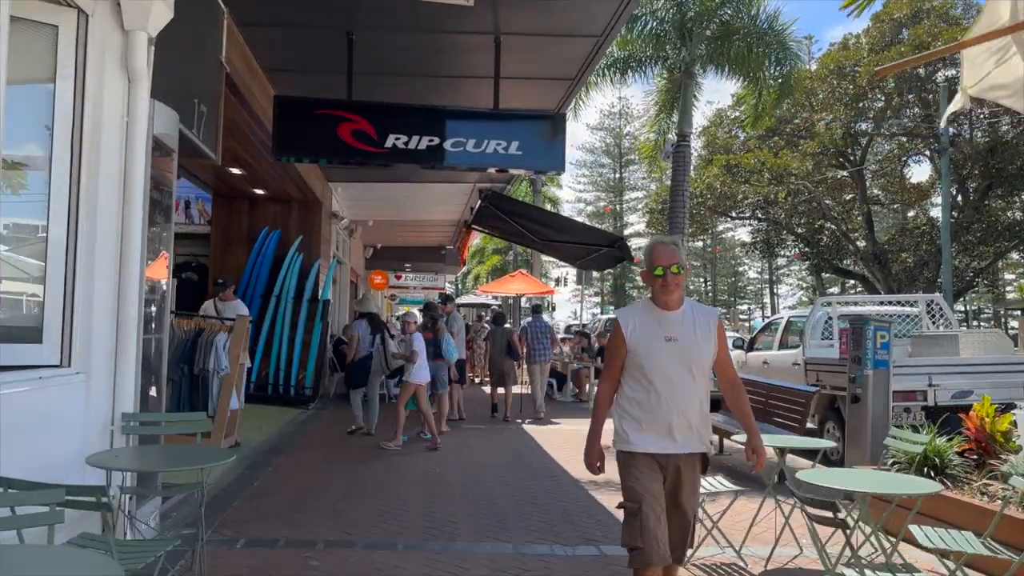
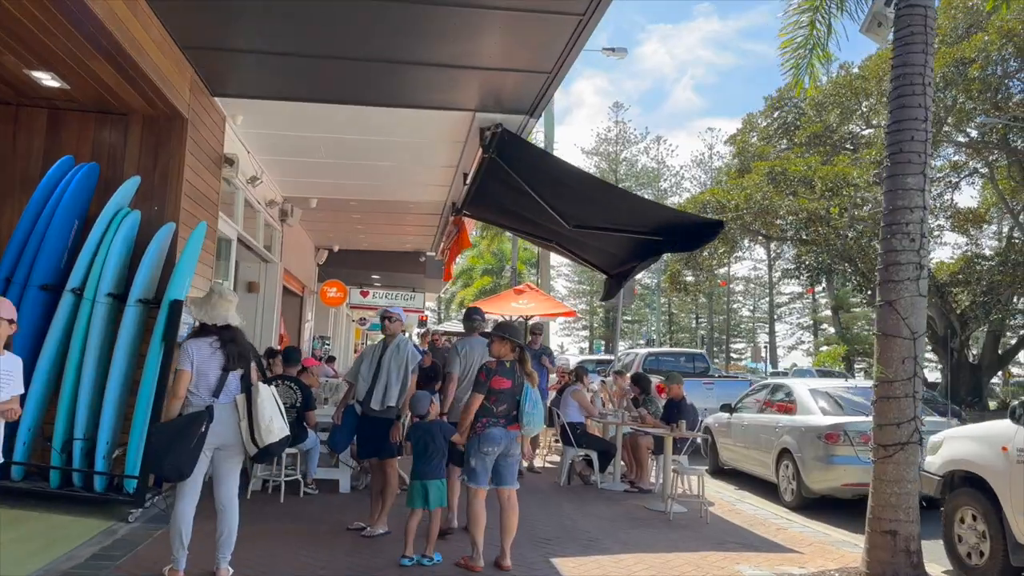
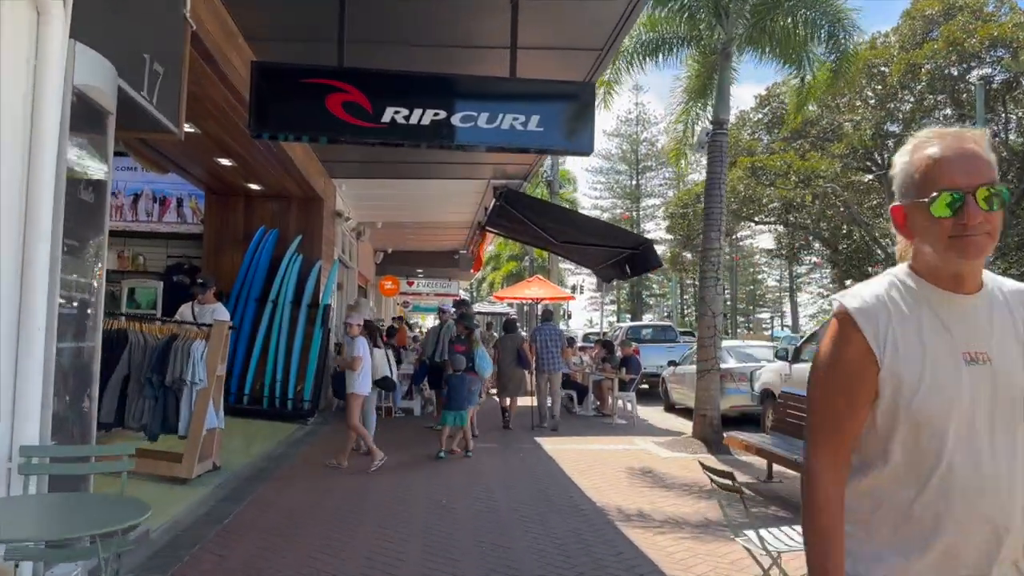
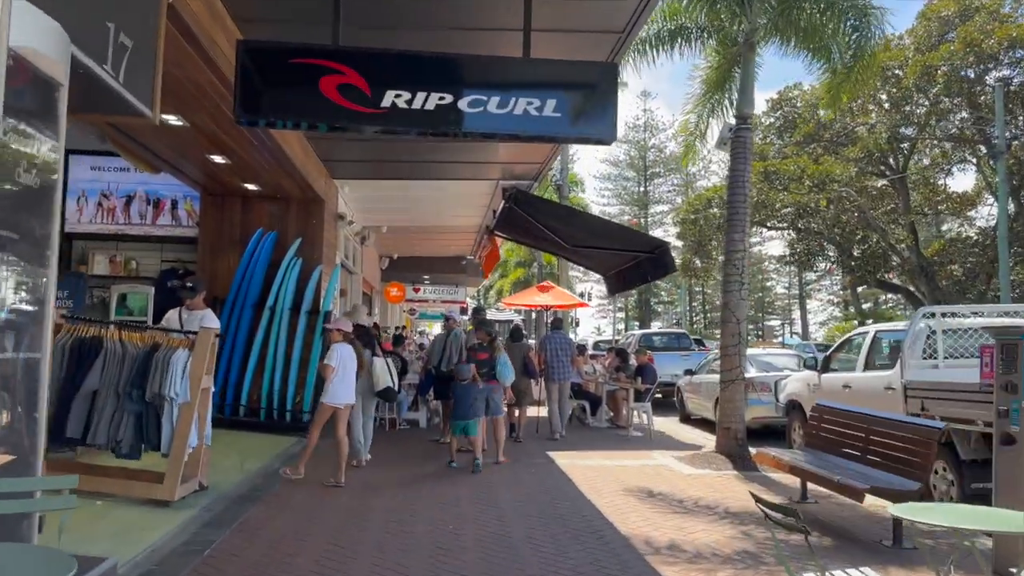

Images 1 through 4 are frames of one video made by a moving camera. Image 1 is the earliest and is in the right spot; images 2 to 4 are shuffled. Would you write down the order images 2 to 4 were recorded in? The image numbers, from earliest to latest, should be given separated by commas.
3, 4, 2
